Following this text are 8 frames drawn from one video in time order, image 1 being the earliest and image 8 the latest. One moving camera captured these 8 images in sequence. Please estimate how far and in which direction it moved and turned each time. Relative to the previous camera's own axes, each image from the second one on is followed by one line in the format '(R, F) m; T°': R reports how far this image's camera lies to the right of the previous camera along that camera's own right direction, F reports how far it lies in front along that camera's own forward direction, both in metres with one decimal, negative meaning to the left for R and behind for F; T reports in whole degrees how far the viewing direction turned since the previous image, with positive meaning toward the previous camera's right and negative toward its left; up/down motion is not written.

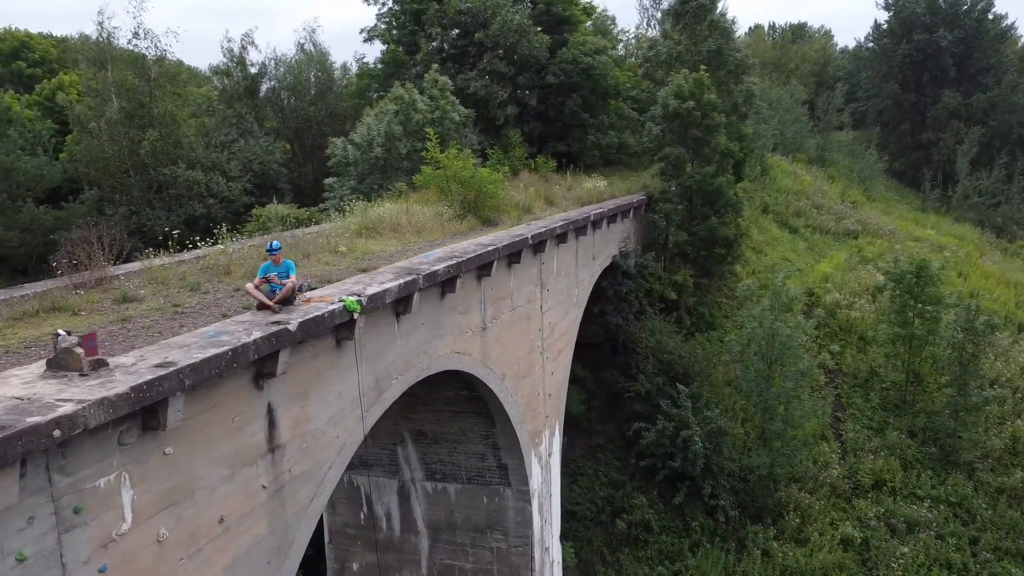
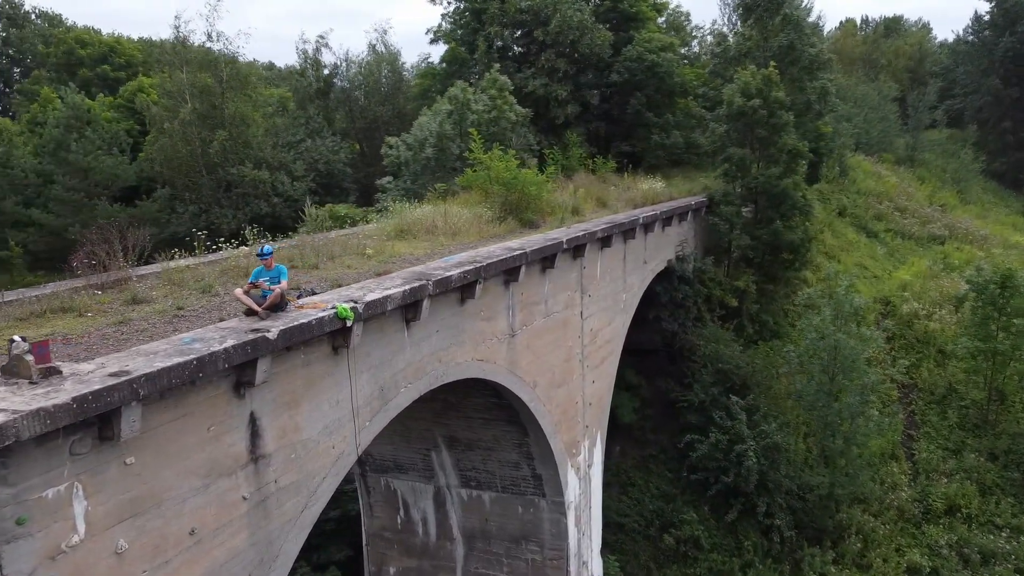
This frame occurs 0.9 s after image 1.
(+0.5, +0.3) m; -6°
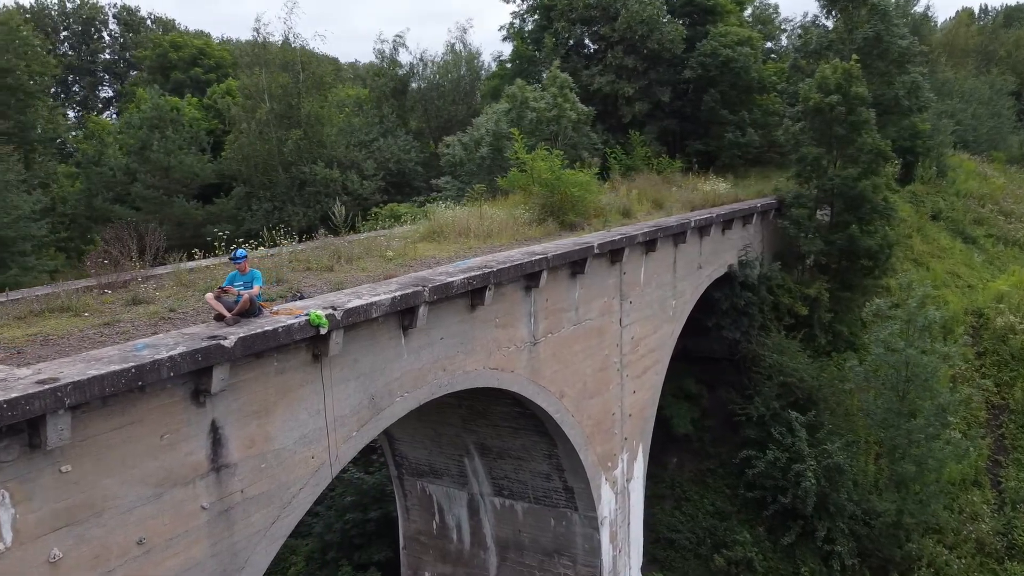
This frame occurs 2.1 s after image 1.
(+0.7, +0.3) m; -7°
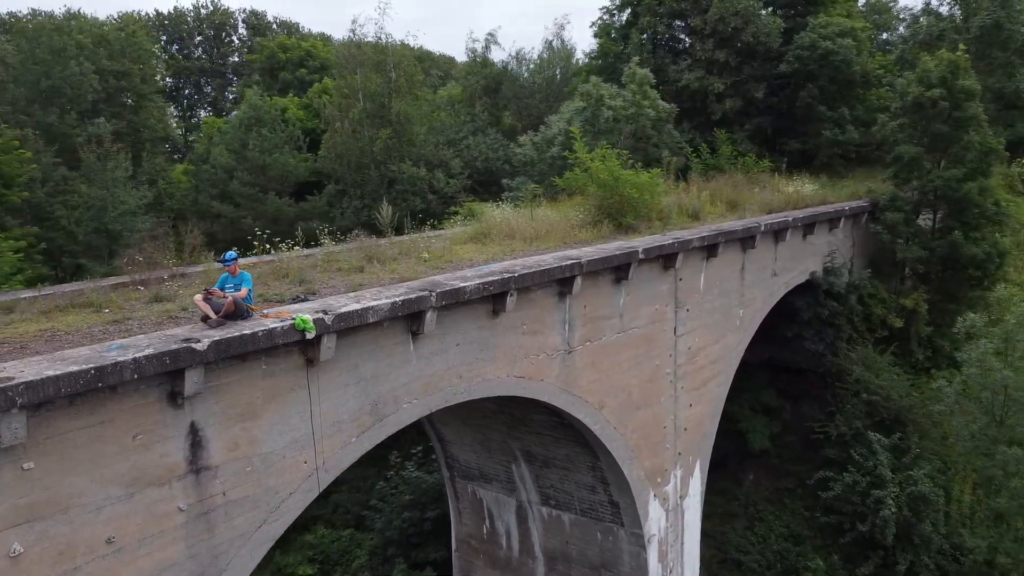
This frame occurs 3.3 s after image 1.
(+0.7, +0.3) m; -8°
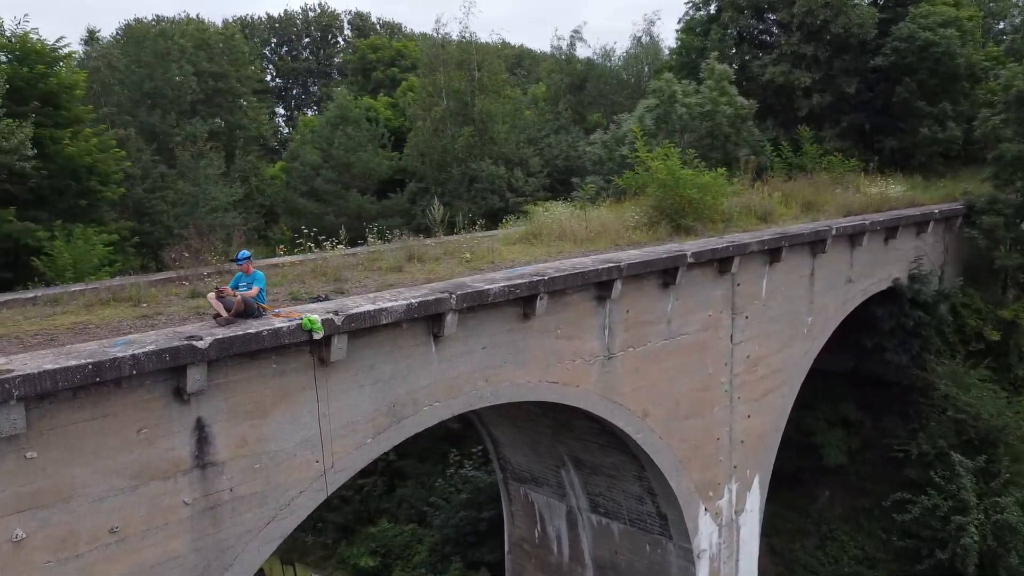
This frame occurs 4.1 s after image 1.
(+0.5, +0.2) m; -7°
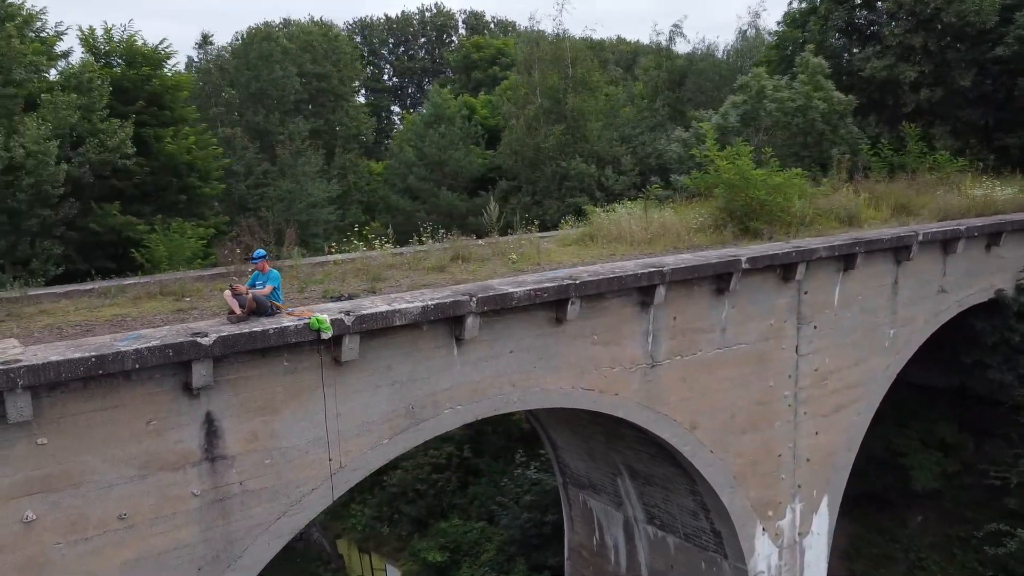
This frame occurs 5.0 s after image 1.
(+0.6, +0.2) m; -8°
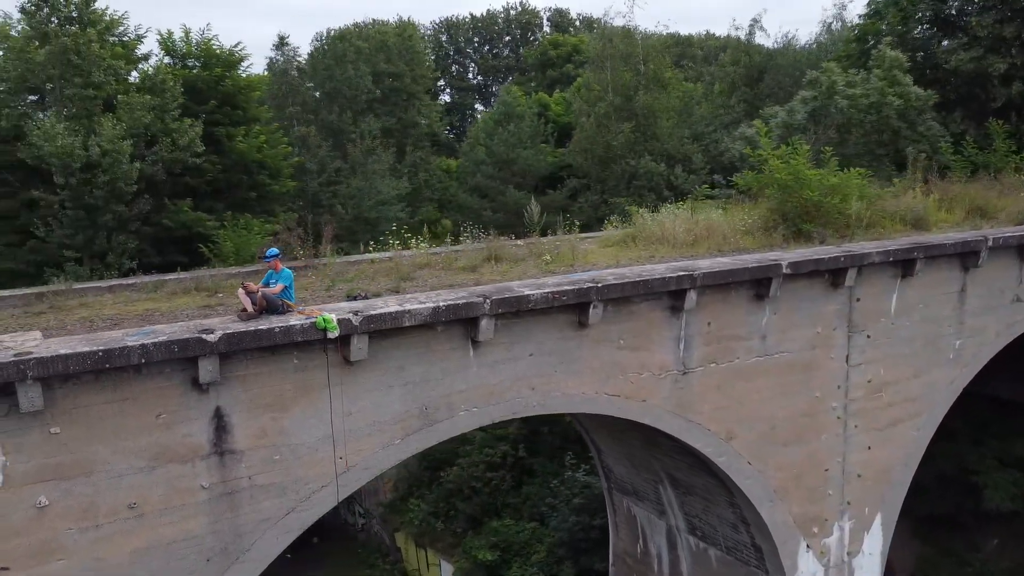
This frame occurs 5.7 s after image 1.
(+0.5, +0.1) m; -6°
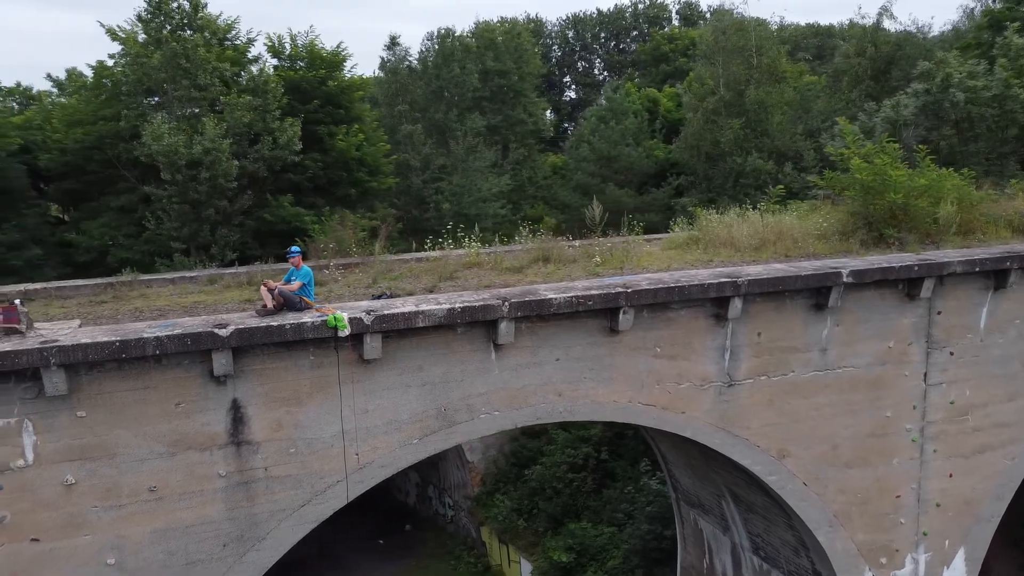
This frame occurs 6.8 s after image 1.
(+0.7, +0.2) m; -9°
